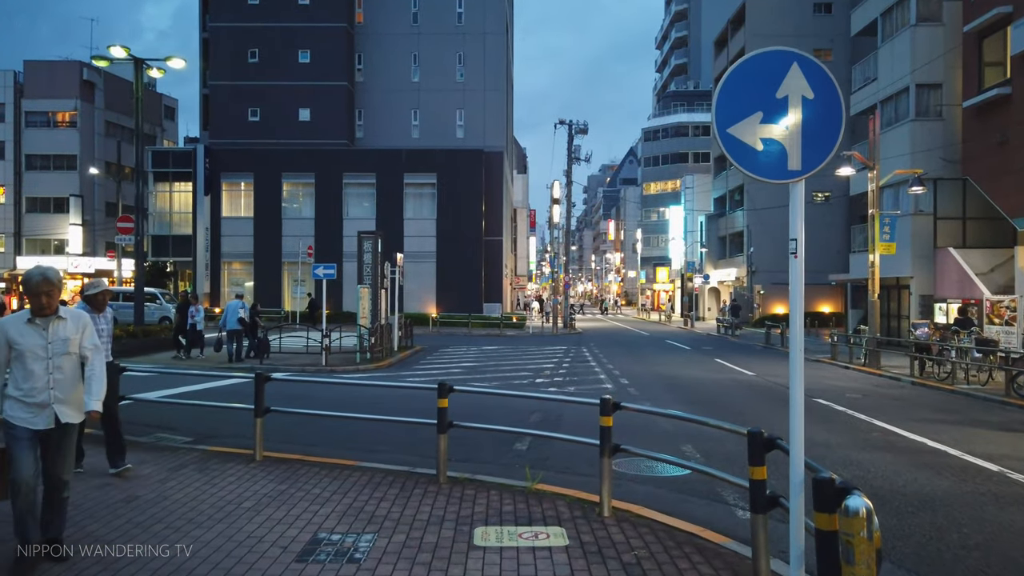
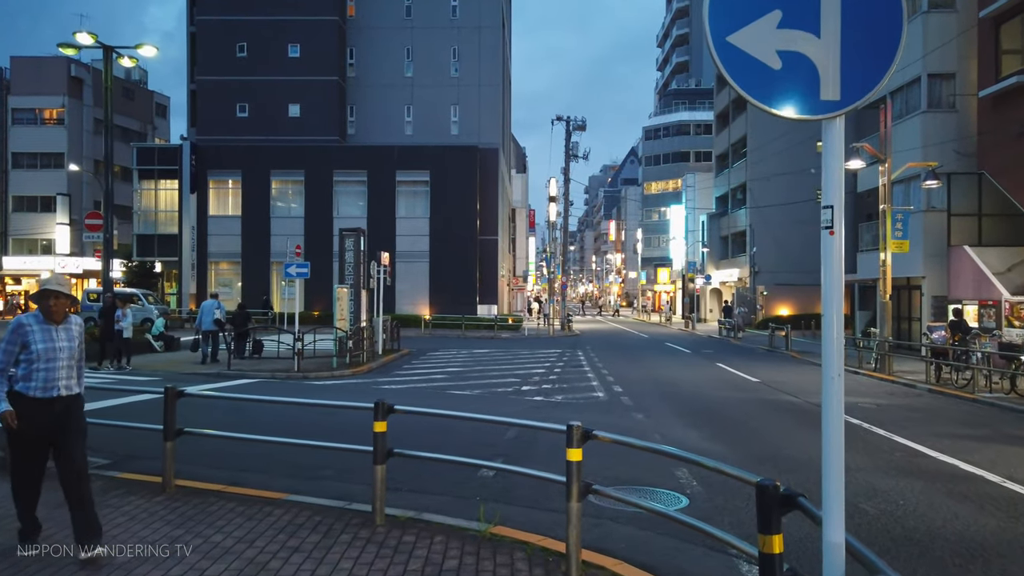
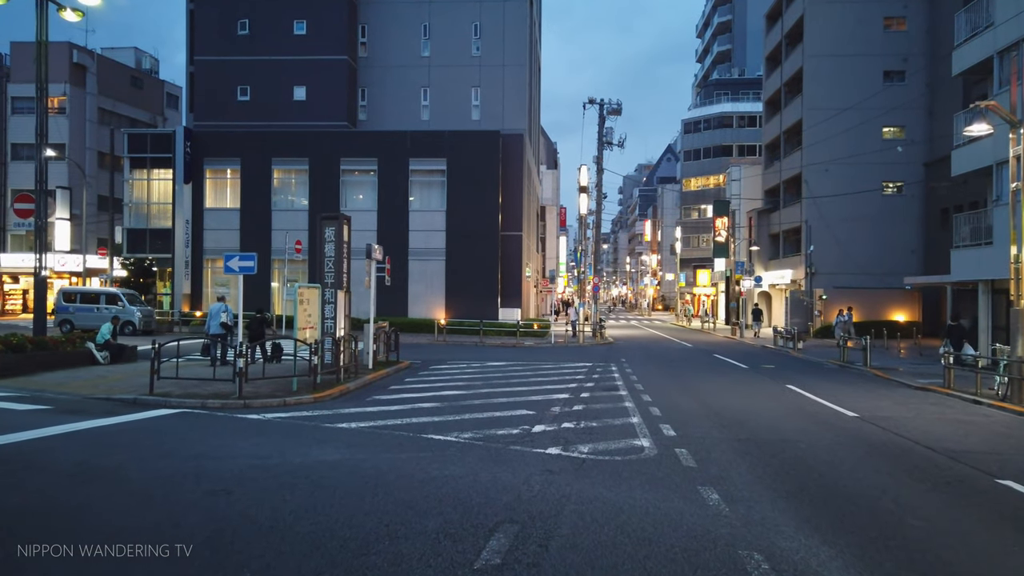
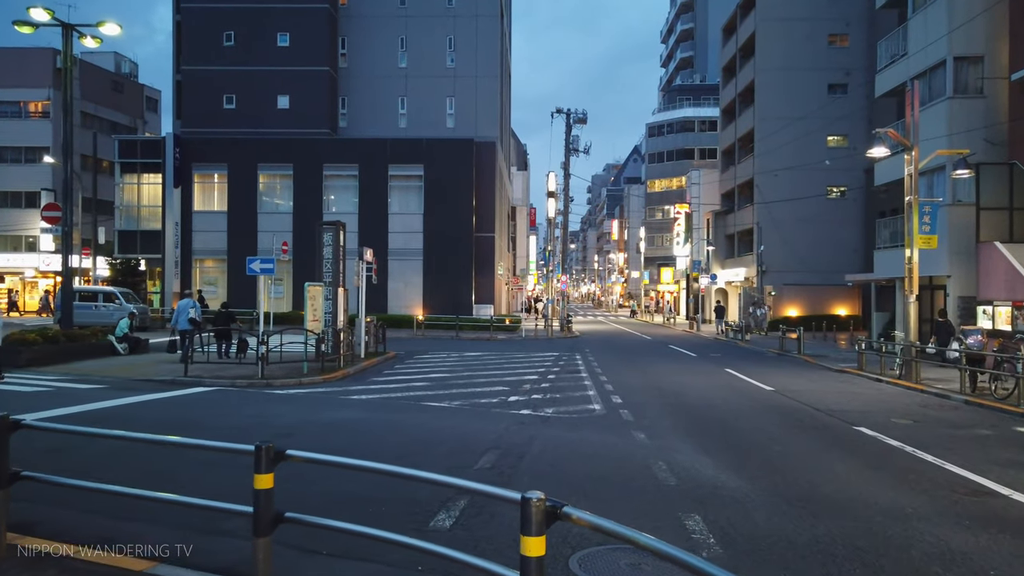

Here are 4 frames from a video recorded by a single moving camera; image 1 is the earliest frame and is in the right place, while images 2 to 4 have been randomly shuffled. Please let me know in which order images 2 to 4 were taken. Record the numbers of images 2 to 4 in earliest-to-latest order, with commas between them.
2, 4, 3
